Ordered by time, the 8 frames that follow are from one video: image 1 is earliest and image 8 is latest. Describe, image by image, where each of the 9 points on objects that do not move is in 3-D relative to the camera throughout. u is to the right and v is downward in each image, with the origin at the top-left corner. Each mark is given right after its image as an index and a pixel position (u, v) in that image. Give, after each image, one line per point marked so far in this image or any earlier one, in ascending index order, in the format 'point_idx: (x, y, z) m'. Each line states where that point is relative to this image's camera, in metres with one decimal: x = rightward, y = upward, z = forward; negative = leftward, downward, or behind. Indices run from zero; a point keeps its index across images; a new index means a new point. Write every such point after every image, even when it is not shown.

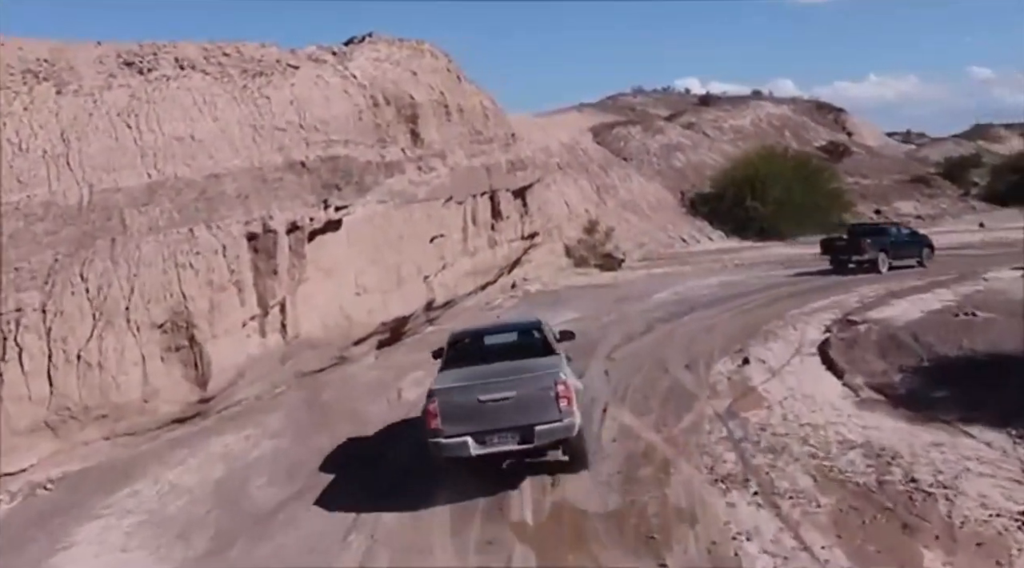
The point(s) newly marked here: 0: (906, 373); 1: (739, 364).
0: (+6.9, -1.5, +18.2) m
1: (+4.3, -1.5, +19.8) m
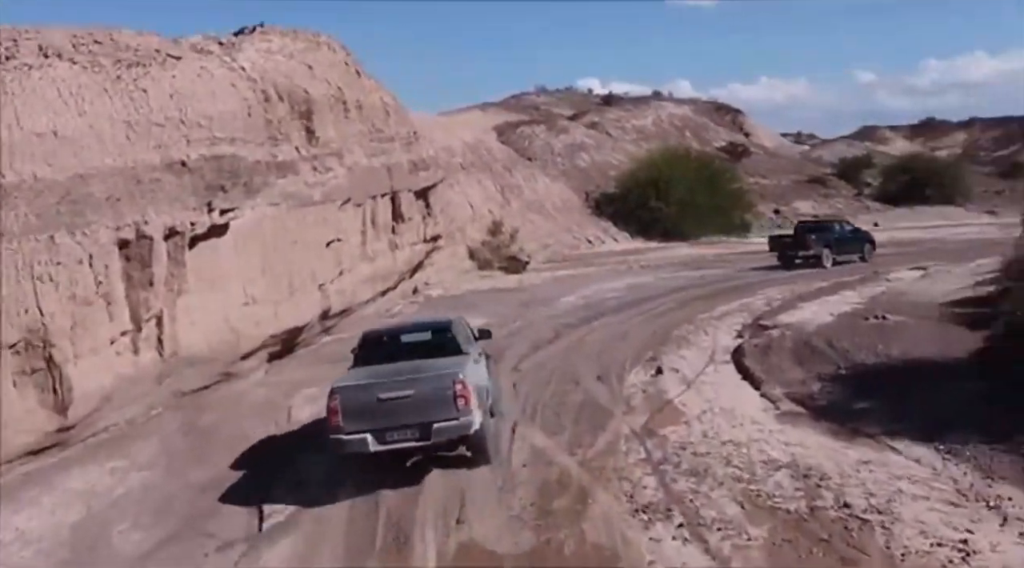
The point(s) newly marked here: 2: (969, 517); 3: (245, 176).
0: (+5.2, -1.6, +17.5) m
1: (+2.6, -1.6, +19.0) m
2: (+4.9, -2.5, +11.1) m
3: (-5.0, +2.0, +19.4) m
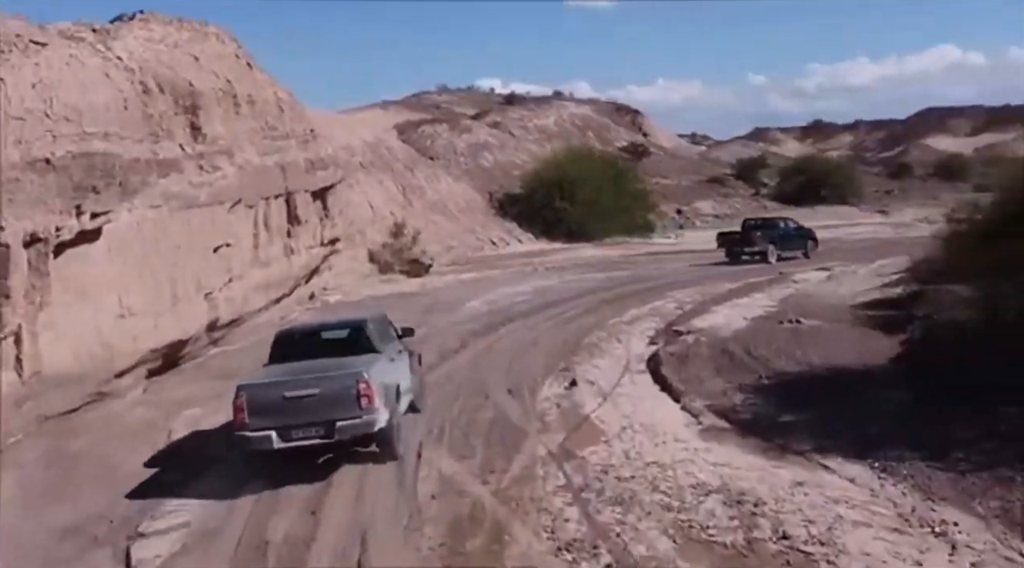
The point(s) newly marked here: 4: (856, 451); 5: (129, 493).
0: (+3.7, -1.7, +16.7) m
1: (+0.9, -1.8, +17.9) m
2: (+4.0, -2.6, +10.3) m
3: (-6.6, +1.8, +17.6) m
4: (+4.4, -2.1, +13.3) m
5: (-4.7, -2.6, +12.5) m
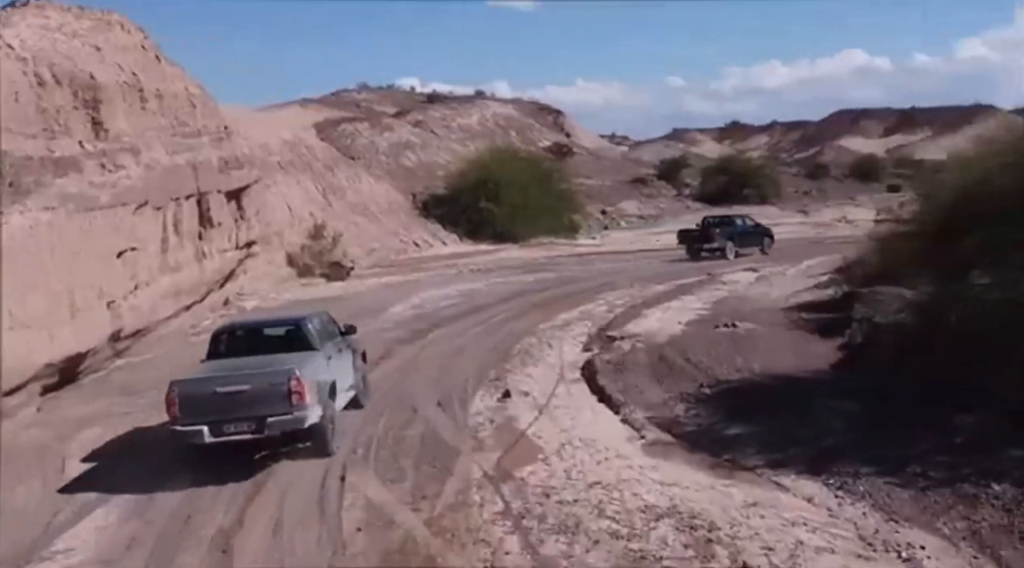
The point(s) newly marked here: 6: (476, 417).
0: (+2.7, -1.8, +15.9) m
1: (-0.2, -1.9, +16.9) m
2: (+3.4, -2.7, +9.5) m
3: (-7.7, +1.7, +16.0) m
4: (+3.6, -2.2, +12.6) m
5: (-5.4, -2.7, +11.1) m
6: (-0.5, -2.0, +15.8) m
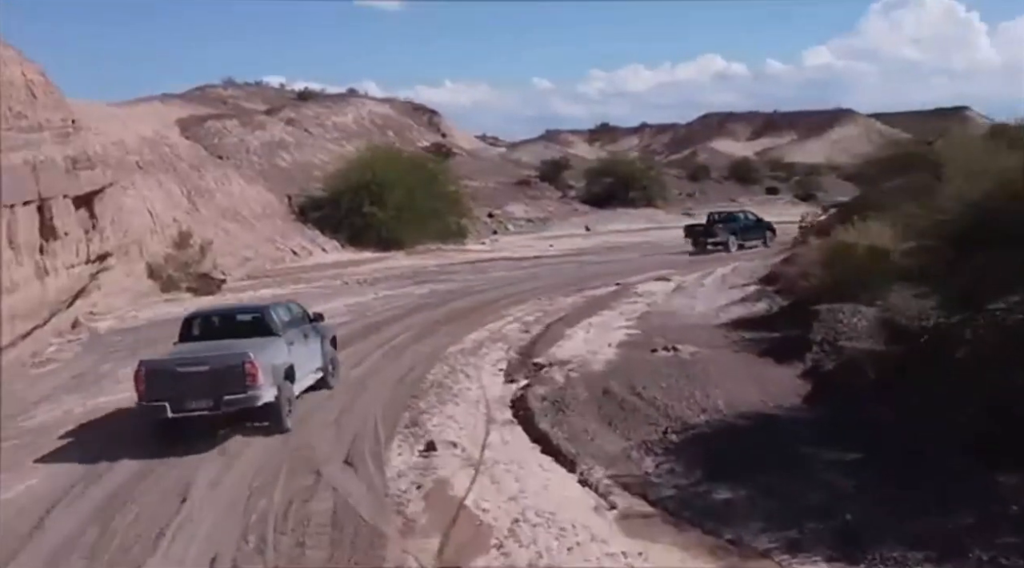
0: (+1.8, -2.2, +13.1) m
1: (-1.2, -2.2, +13.8) m
2: (+3.3, -3.0, +6.9) m
3: (-8.6, +1.2, +12.0) m
4: (+3.1, -2.5, +10.0) m
5: (-5.6, -3.1, +7.4) m
6: (-1.4, -2.4, +12.7) m
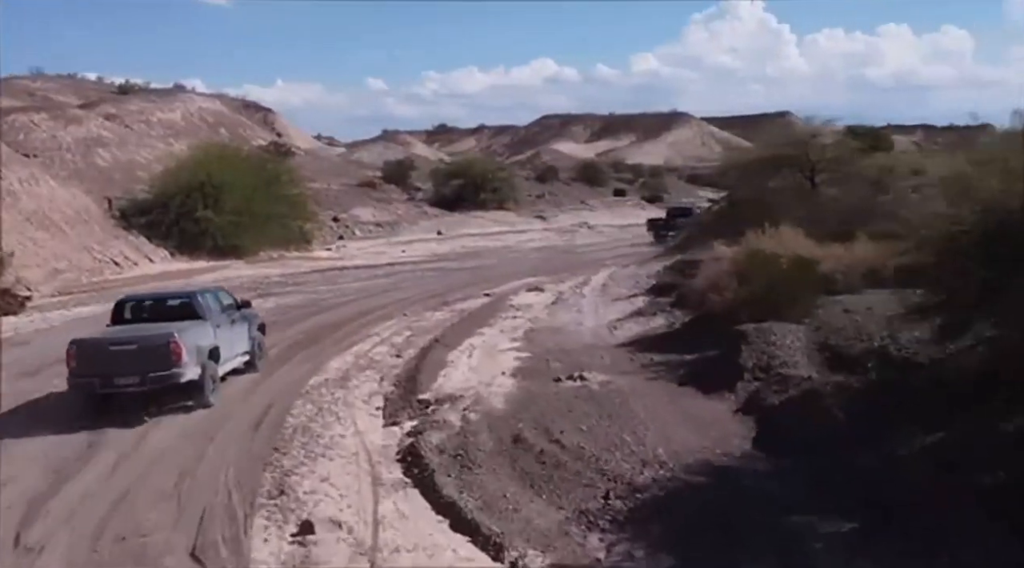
0: (+0.9, -2.4, +10.3) m
1: (-2.1, -2.6, +10.5) m
2: (+3.4, -3.2, +4.4) m
3: (-9.2, +0.8, +7.6) m
4: (+2.7, -2.8, +7.4) m
5: (-5.5, -3.5, +3.5) m
6: (-2.2, -2.7, +9.3) m
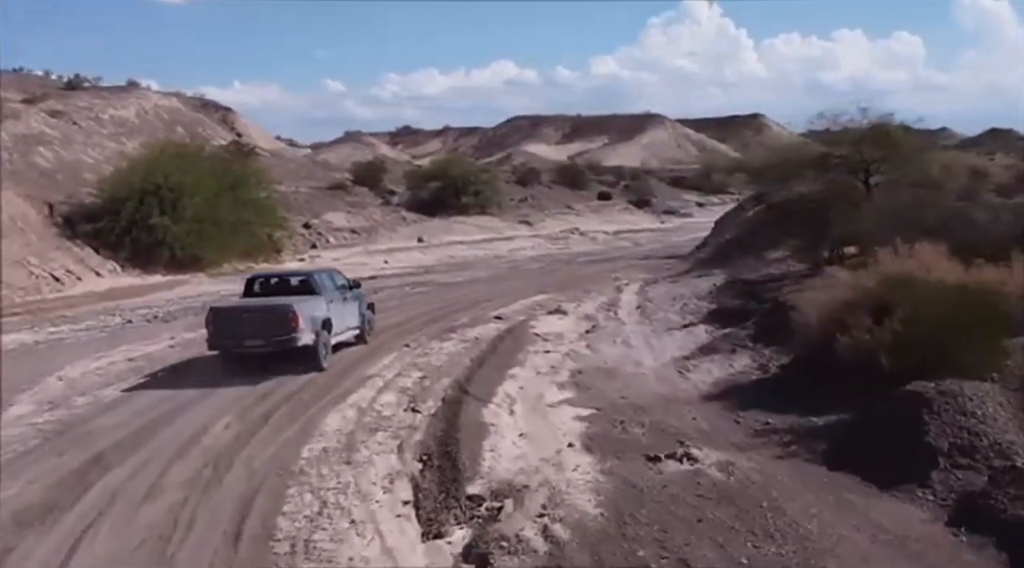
0: (+2.1, -2.9, +5.7) m
1: (-1.0, -3.0, +5.7) m
2: (+4.8, -3.7, -0.2) m
3: (-8.0, +0.3, +2.5) m
4: (+4.0, -3.3, +2.8) m
5: (-4.1, -4.0, -1.4) m
6: (-1.0, -3.2, +4.6) m
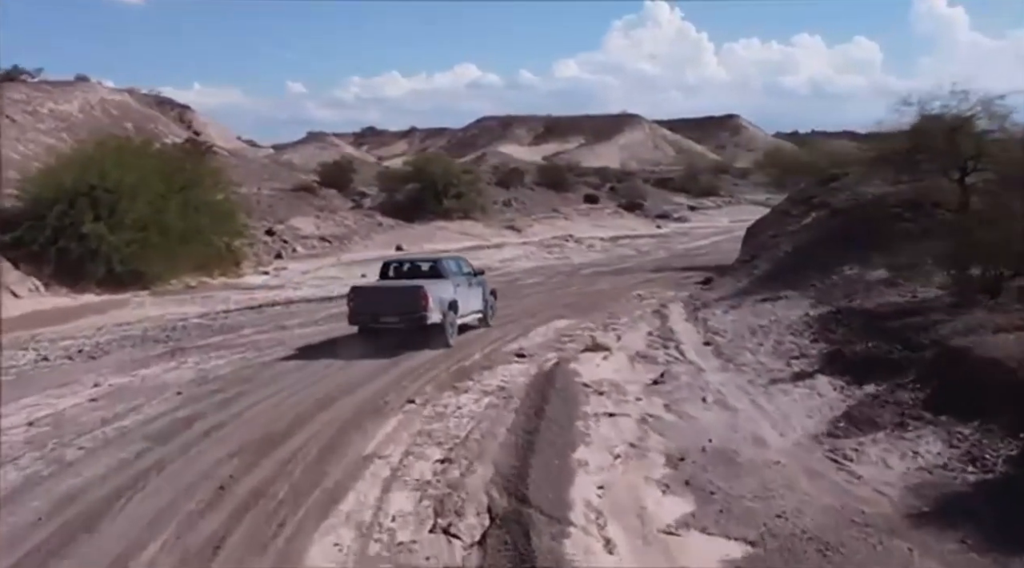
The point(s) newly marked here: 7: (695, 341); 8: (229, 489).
0: (+3.3, -3.4, 0.0) m
1: (+0.3, -3.5, -0.1) m
2: (+6.2, -4.1, -5.8) m
3: (-6.6, -0.2, -3.5) m
4: (+5.3, -3.7, -2.8) m
5: (-2.6, -4.5, -7.3) m
6: (+0.3, -3.7, -1.2) m
7: (+3.5, -1.1, +19.3) m
8: (-3.5, -2.4, +12.1) m
